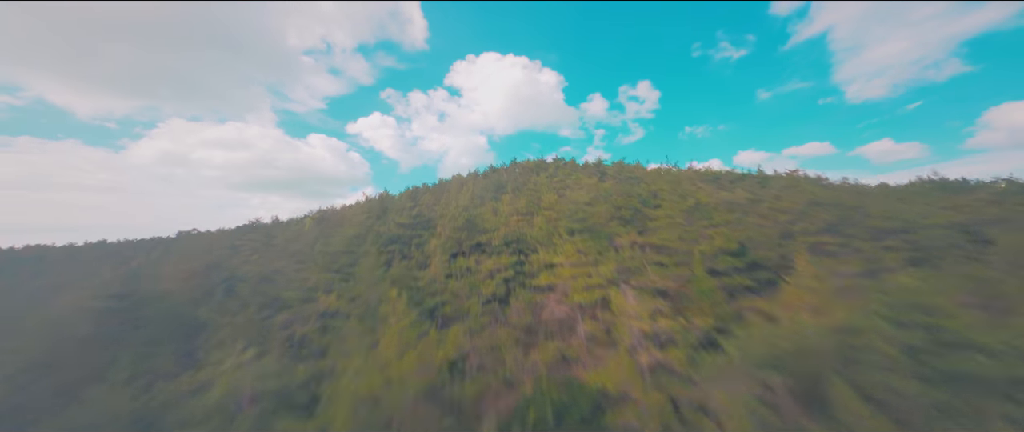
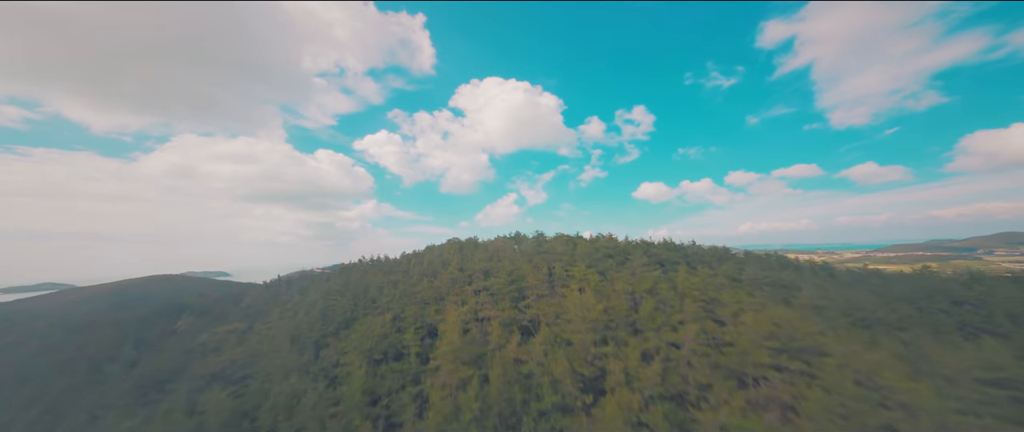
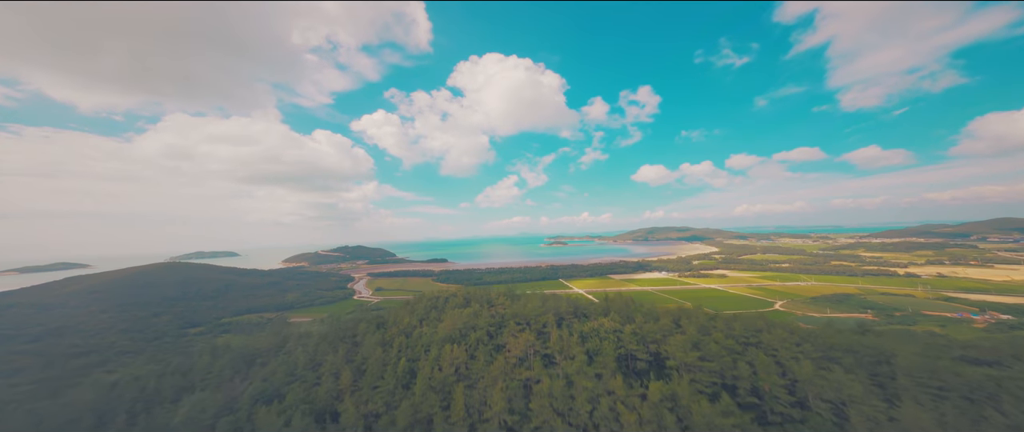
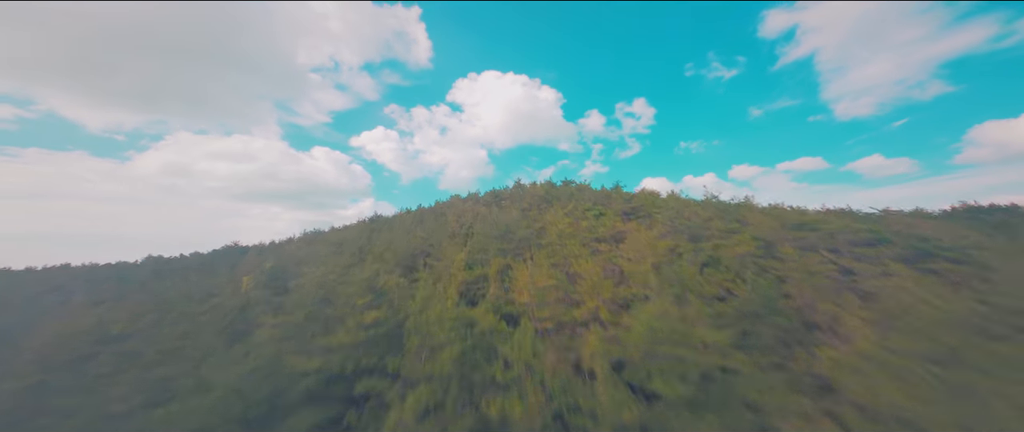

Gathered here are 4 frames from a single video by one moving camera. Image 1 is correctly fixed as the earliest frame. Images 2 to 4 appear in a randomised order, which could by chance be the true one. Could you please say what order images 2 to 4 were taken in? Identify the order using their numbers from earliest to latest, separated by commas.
4, 2, 3
